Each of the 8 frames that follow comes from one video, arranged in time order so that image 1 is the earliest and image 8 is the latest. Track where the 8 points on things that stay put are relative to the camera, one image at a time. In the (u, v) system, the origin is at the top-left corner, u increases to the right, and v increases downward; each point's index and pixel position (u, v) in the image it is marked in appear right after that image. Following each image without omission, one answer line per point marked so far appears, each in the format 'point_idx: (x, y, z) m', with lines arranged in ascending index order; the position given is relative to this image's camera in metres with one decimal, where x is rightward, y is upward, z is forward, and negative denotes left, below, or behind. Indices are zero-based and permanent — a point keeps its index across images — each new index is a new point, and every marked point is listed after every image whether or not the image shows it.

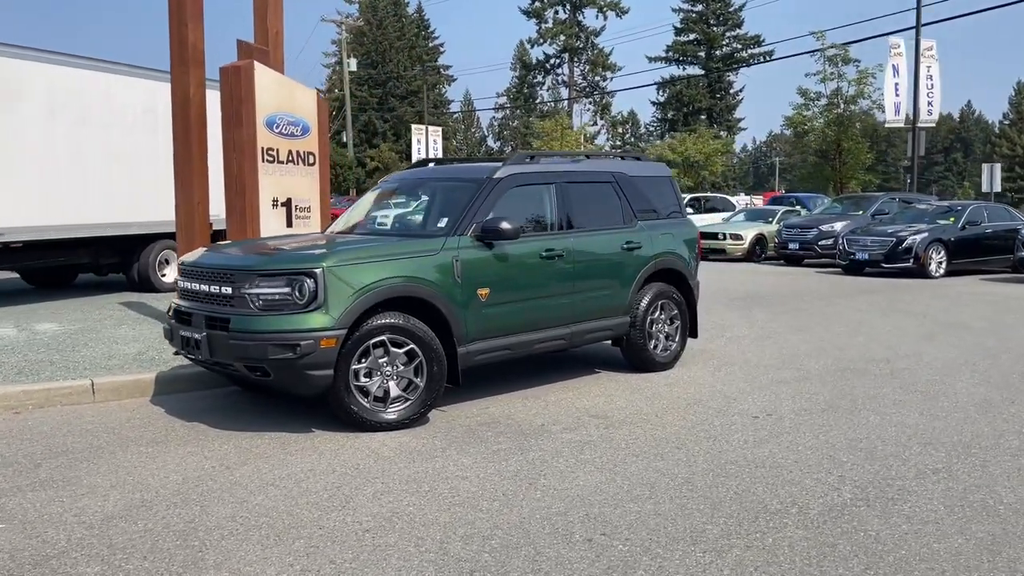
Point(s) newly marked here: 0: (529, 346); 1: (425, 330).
0: (+0.1, -0.5, +7.3) m
1: (-0.6, -0.3, +6.5) m
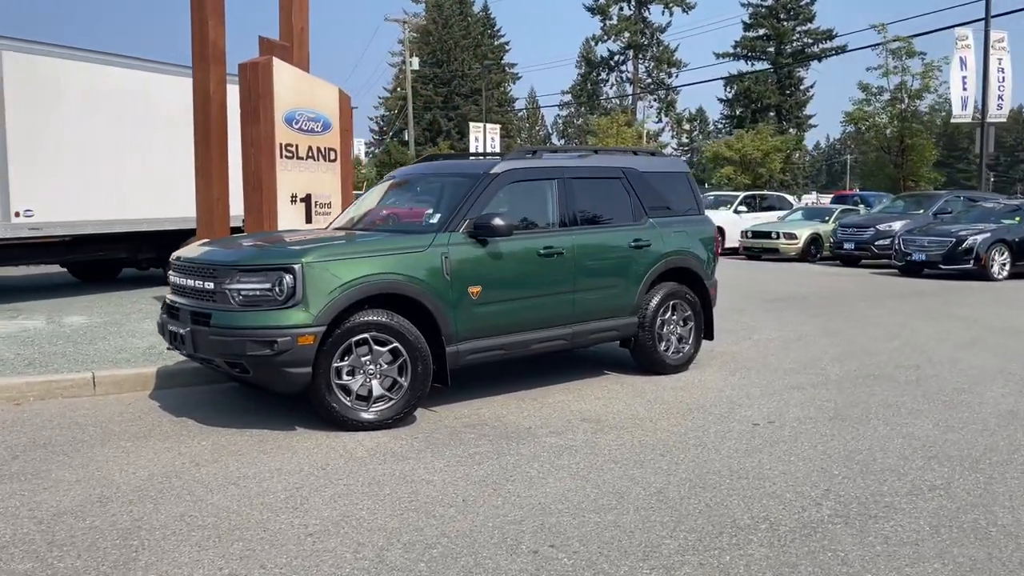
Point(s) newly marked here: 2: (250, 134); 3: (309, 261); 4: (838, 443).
0: (+0.1, -0.5, +7.1) m
1: (-0.7, -0.3, +6.3) m
2: (-3.0, +1.8, +10.0) m
3: (-1.4, +0.2, +6.0) m
4: (+2.2, -1.0, +5.8) m
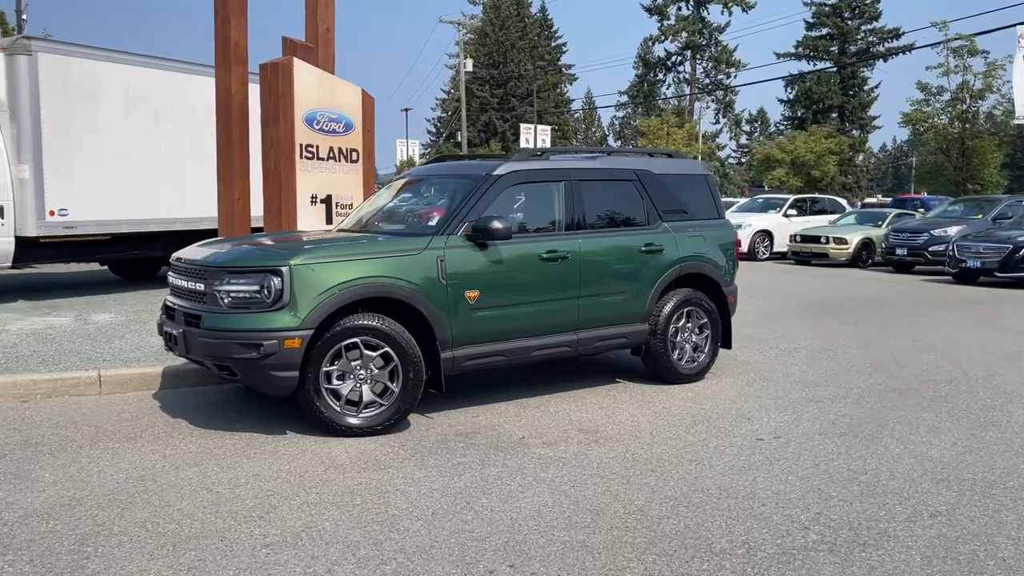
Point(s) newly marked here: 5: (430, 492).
0: (+0.1, -0.5, +6.9) m
1: (-0.8, -0.3, +6.2) m
2: (-2.8, +1.8, +10.0) m
3: (-1.4, +0.2, +5.9) m
4: (+2.1, -1.1, +5.5) m
5: (-0.5, -1.1, +4.9) m
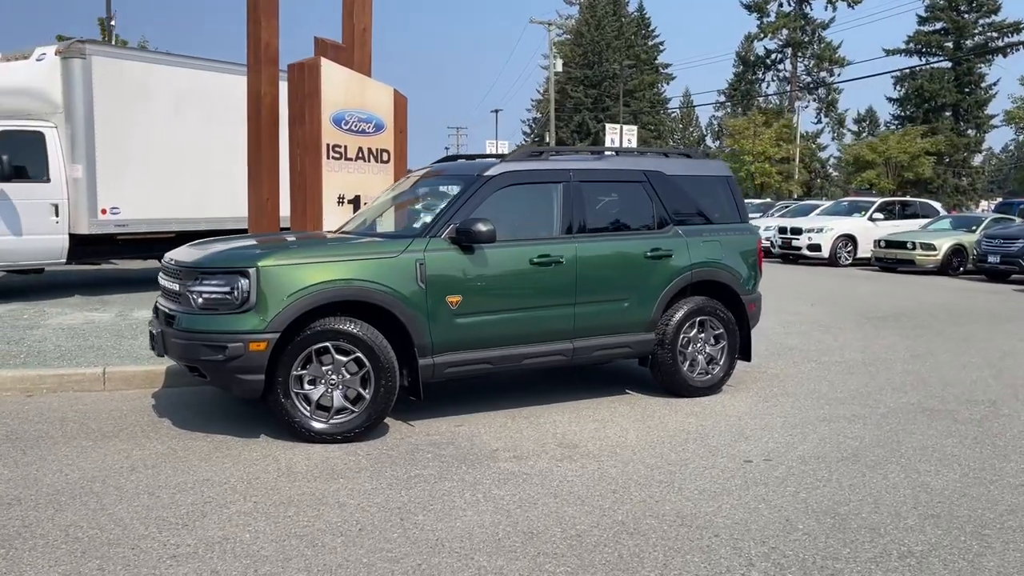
0: (0.0, -0.5, +6.6) m
1: (-0.9, -0.3, +6.0) m
2: (-2.5, +1.8, +10.1) m
3: (-1.6, +0.2, +5.8) m
4: (+1.8, -1.2, +5.0) m
5: (-0.8, -1.2, +4.7) m
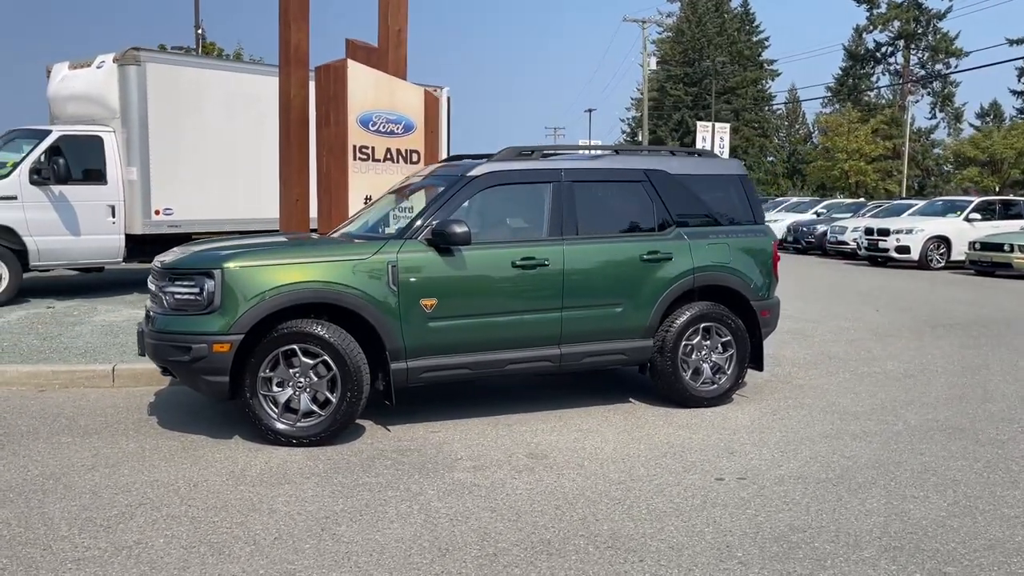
0: (-0.1, -0.6, +6.5) m
1: (-1.1, -0.4, +6.0) m
2: (-2.2, +1.8, +10.1) m
3: (-1.8, +0.1, +5.8) m
4: (+1.5, -1.2, +4.7) m
5: (-1.1, -1.2, +4.6) m
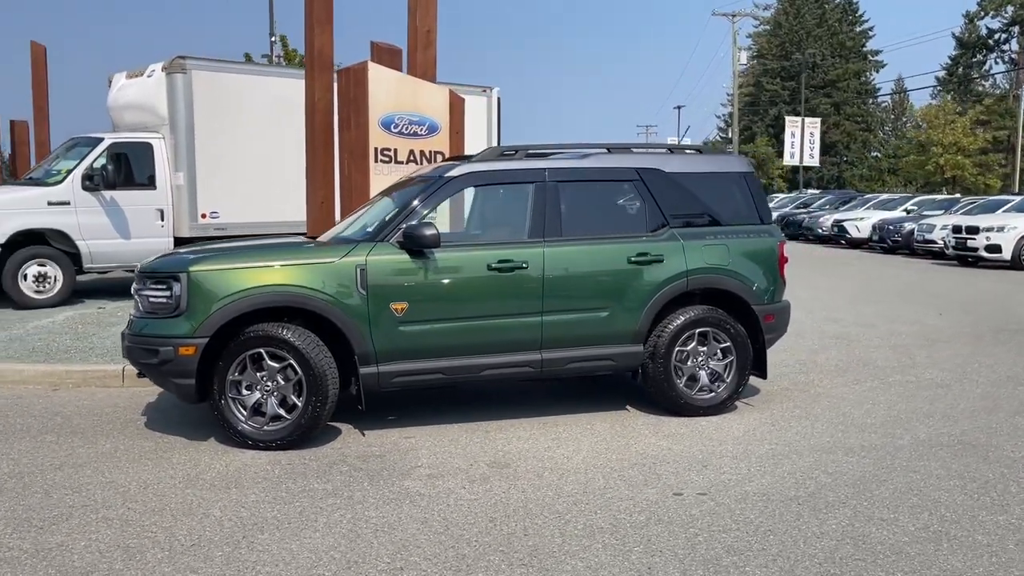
0: (-0.3, -0.6, +6.3) m
1: (-1.3, -0.4, +5.9) m
2: (-1.9, +1.7, +10.2) m
3: (-2.1, +0.1, +5.8) m
4: (+1.1, -1.2, +4.4) m
5: (-1.5, -1.2, +4.6) m
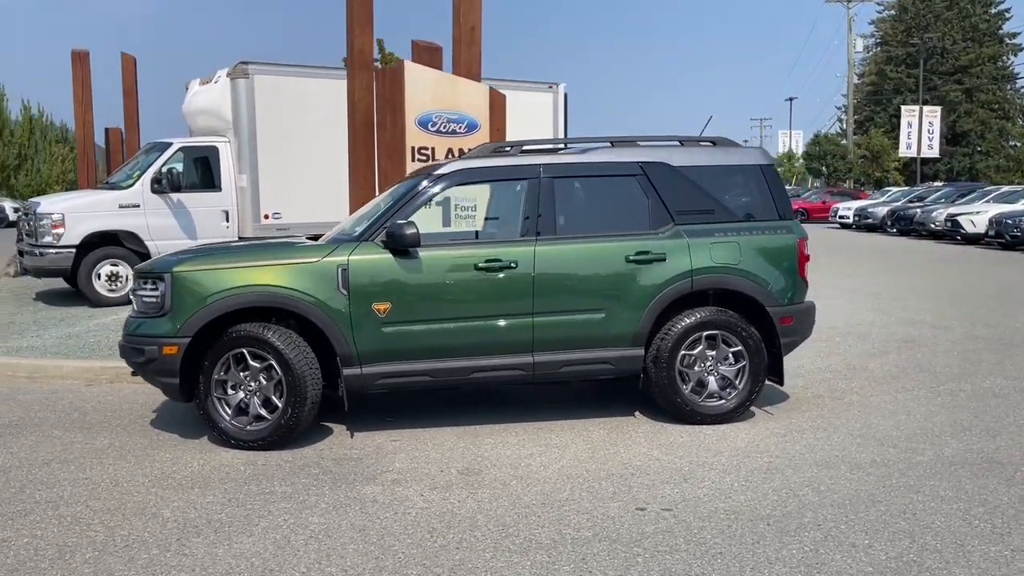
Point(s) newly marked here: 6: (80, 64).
0: (-0.4, -0.6, +6.1) m
1: (-1.5, -0.4, +5.9) m
2: (-1.5, +1.7, +10.2) m
3: (-2.2, +0.1, +5.9) m
4: (+0.8, -1.2, +4.0) m
5: (-1.8, -1.2, +4.6) m
6: (-8.6, +4.5, +17.5) m
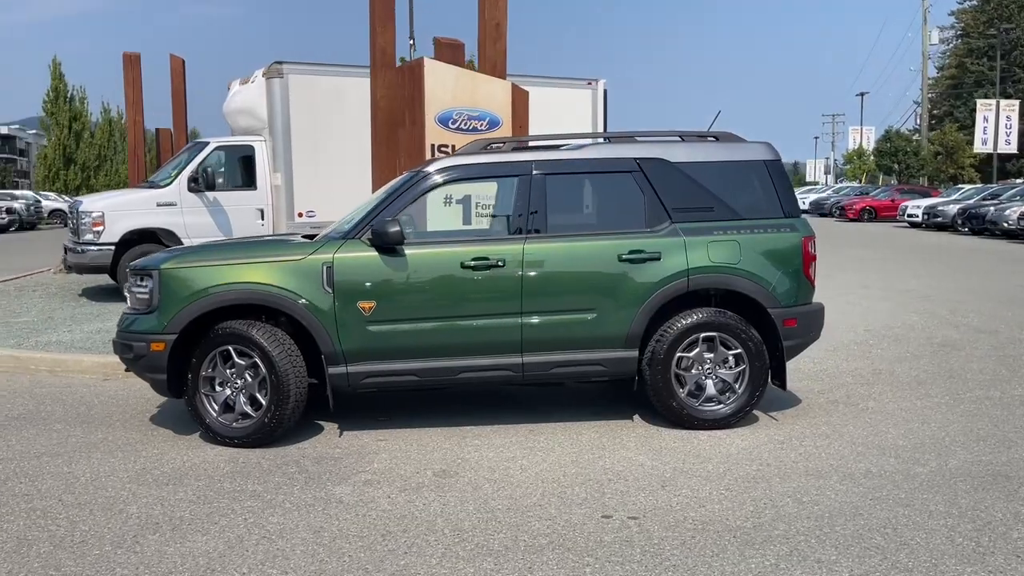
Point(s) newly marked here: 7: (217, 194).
0: (-0.4, -0.6, +6.1) m
1: (-1.6, -0.4, +5.9) m
2: (-1.3, +1.8, +10.2) m
3: (-2.3, +0.1, +5.9) m
4: (+0.5, -1.2, +3.9) m
5: (-2.0, -1.2, +4.6) m
6: (-7.8, +4.6, +18.0) m
7: (-4.5, +1.5, +13.5) m
